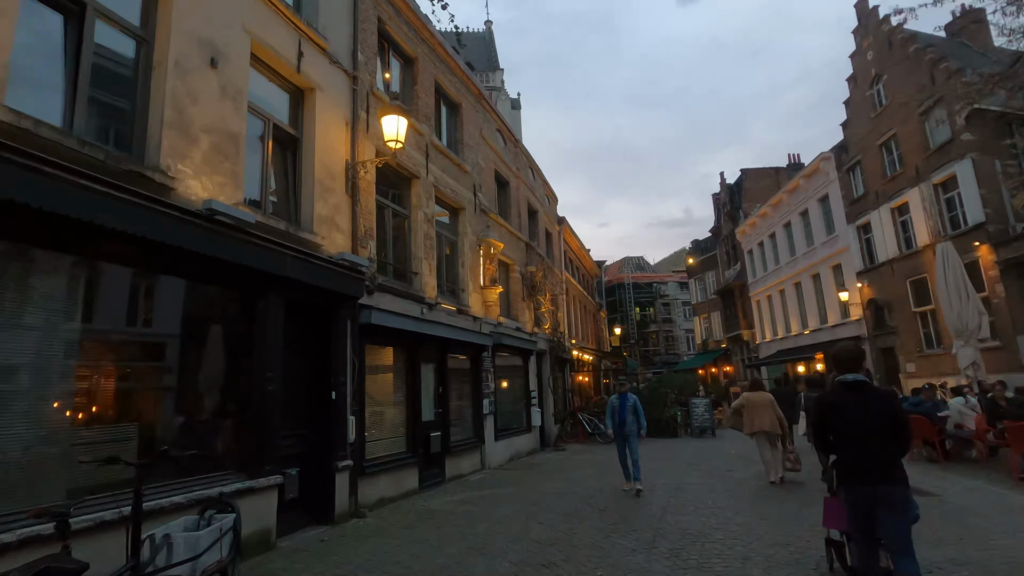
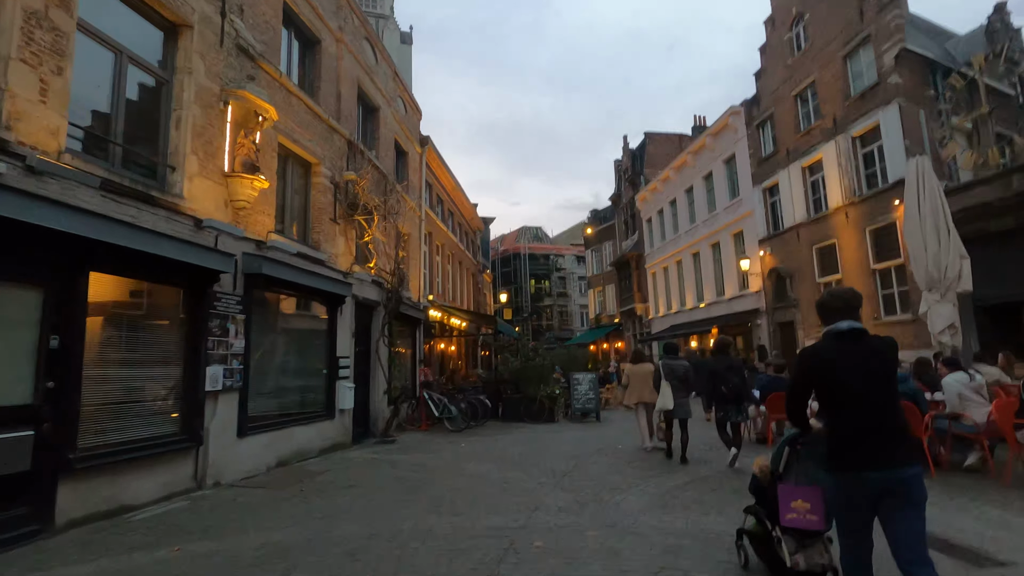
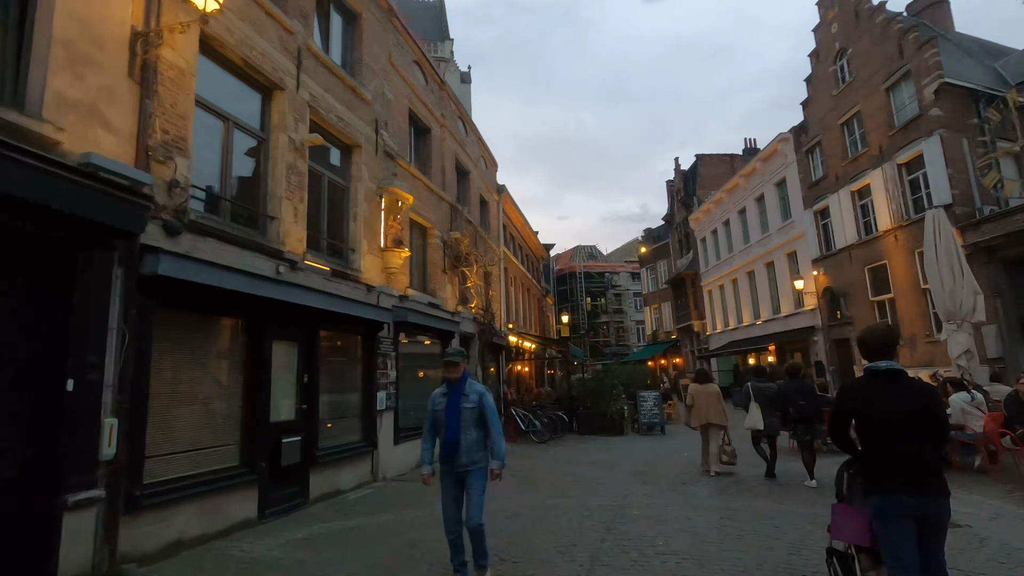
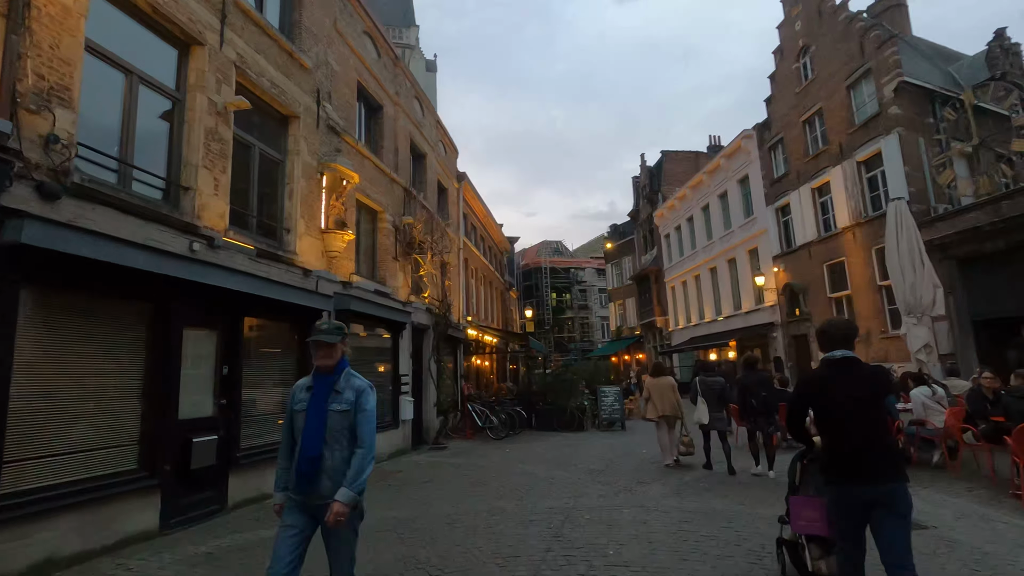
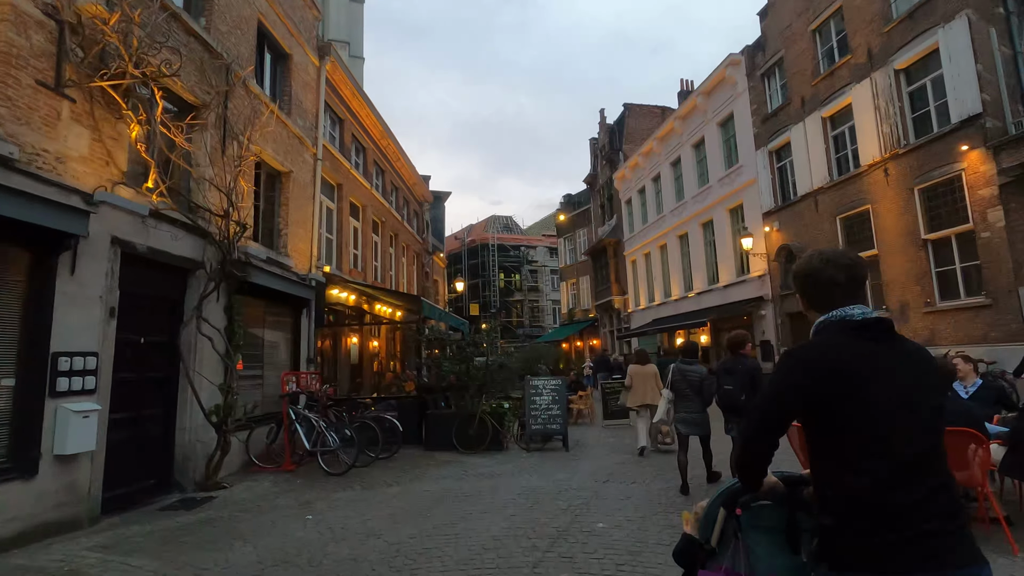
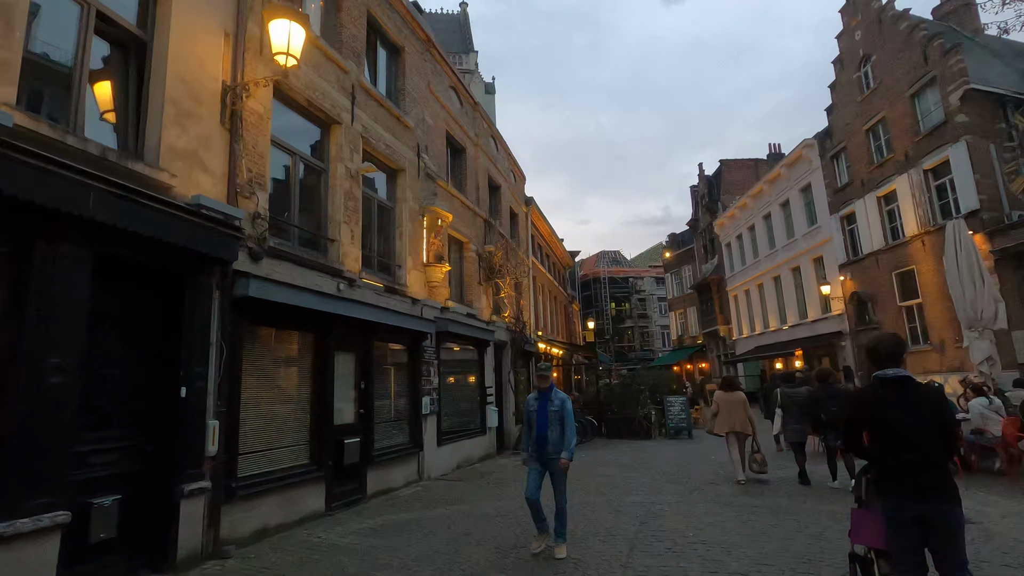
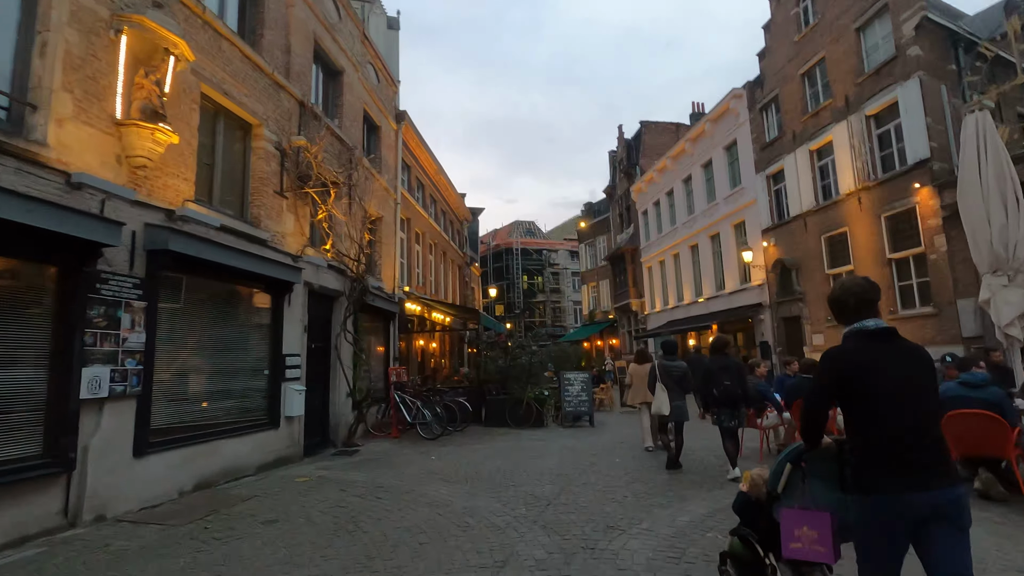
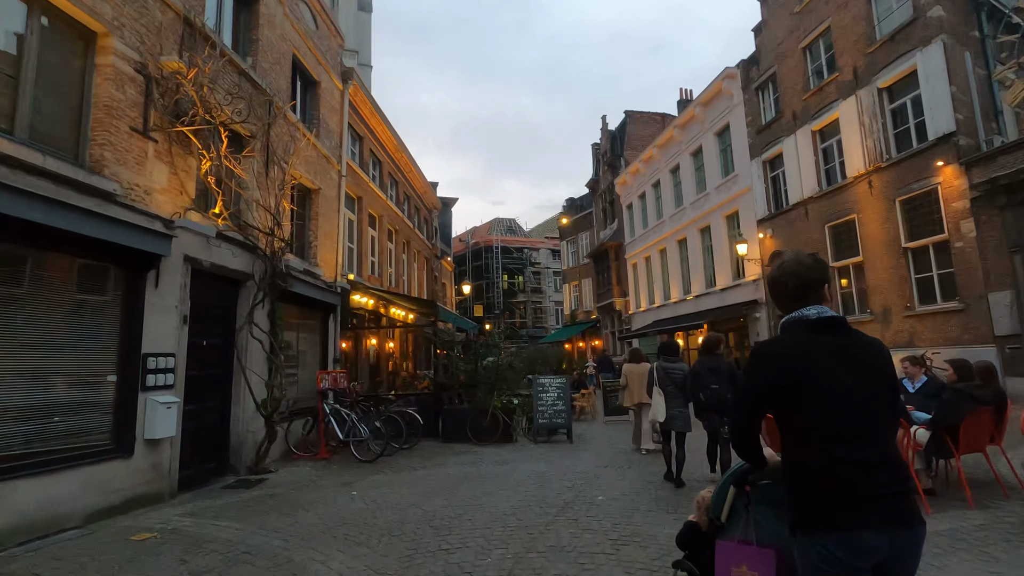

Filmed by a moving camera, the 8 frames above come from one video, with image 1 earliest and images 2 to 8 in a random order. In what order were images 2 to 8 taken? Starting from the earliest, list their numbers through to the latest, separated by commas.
6, 3, 4, 2, 7, 8, 5
